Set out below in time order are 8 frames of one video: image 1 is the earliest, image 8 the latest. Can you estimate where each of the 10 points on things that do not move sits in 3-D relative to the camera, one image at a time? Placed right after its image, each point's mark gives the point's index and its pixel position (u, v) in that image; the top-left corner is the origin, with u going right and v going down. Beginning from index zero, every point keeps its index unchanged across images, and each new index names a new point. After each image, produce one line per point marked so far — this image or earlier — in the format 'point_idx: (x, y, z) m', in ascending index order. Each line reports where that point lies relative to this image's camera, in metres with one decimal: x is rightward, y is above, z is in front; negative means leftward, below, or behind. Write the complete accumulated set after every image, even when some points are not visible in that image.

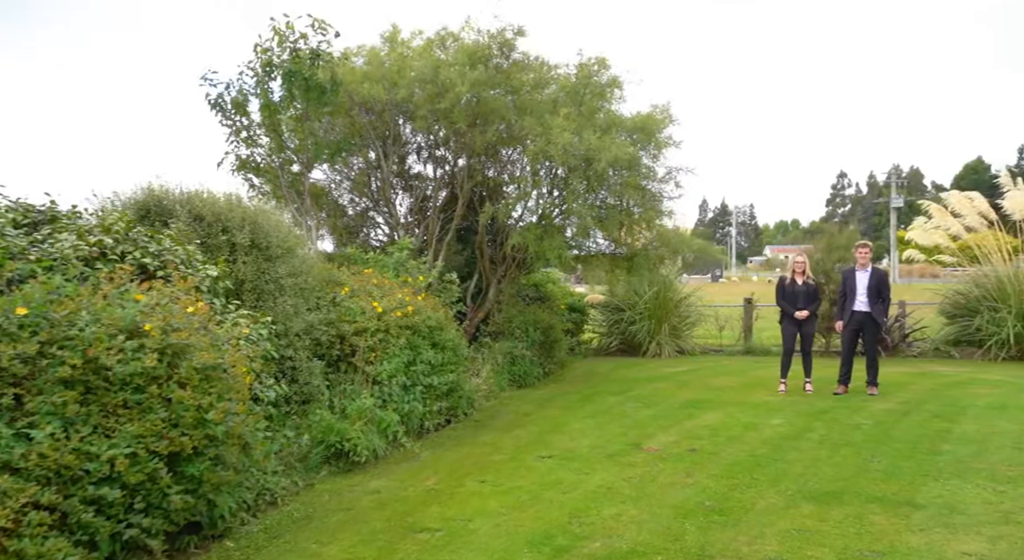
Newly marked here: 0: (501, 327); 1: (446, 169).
0: (-0.1, -0.6, +9.7) m
1: (-0.9, +1.4, +9.6) m
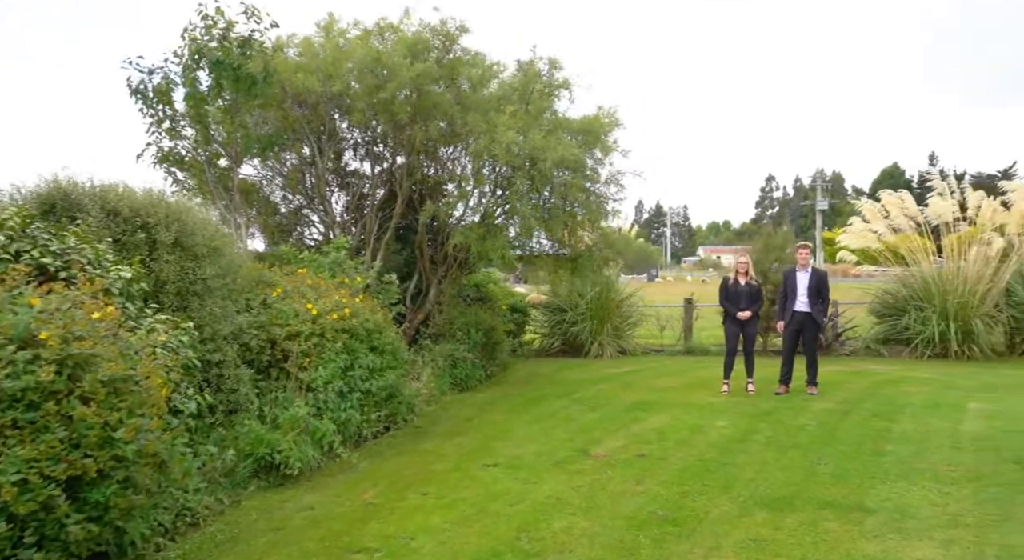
0: (-0.9, -0.6, +9.4) m
1: (-1.6, +1.4, +9.3) m
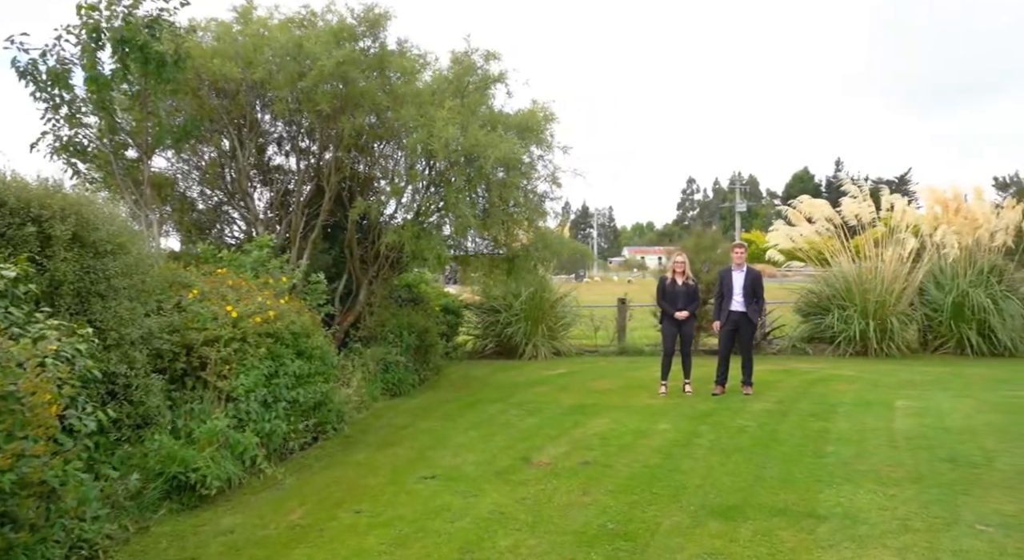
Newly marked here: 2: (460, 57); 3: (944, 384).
0: (-1.7, -0.6, +9.0) m
1: (-2.4, +1.4, +8.9) m
2: (-0.6, +2.7, +8.6) m
3: (+5.0, -1.2, +8.4) m
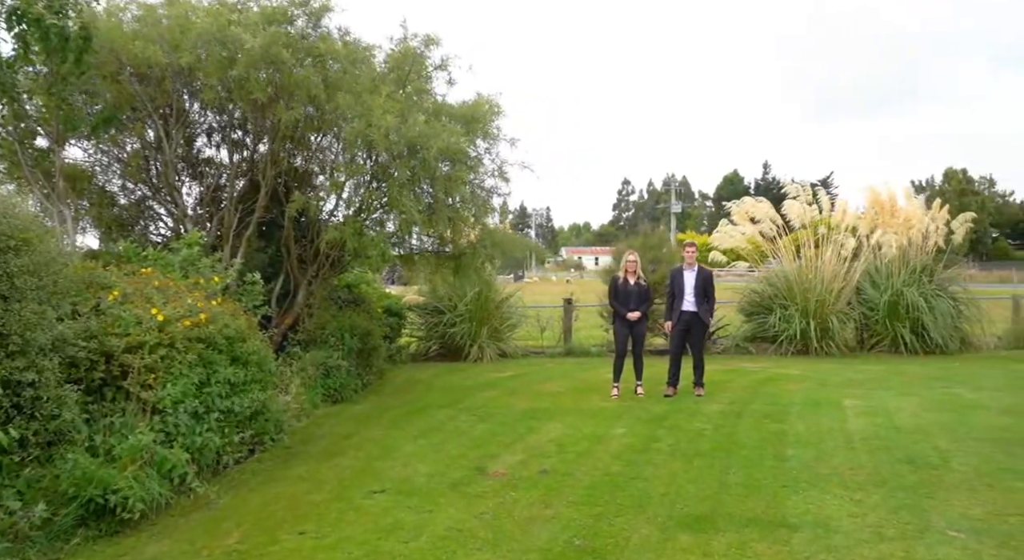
0: (-2.3, -0.6, +8.6) m
1: (-3.0, +1.4, +8.4) m
2: (-1.2, +2.7, +8.3) m
3: (+4.4, -1.2, +8.6) m
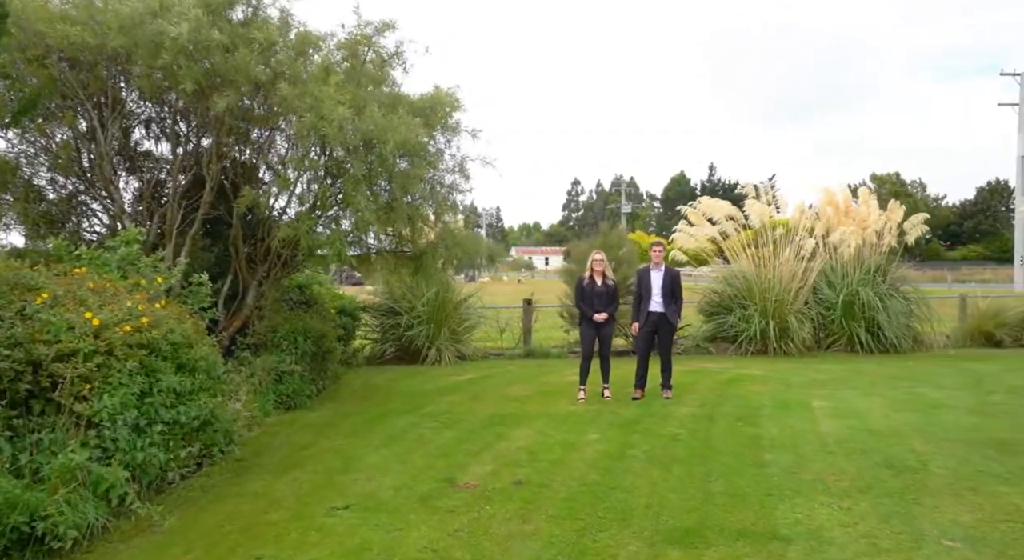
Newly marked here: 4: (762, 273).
0: (-2.7, -0.6, +8.2) m
1: (-3.4, +1.4, +7.9) m
2: (-1.7, +2.7, +7.9) m
3: (+3.9, -1.2, +8.6) m
4: (+4.1, +0.1, +11.9) m
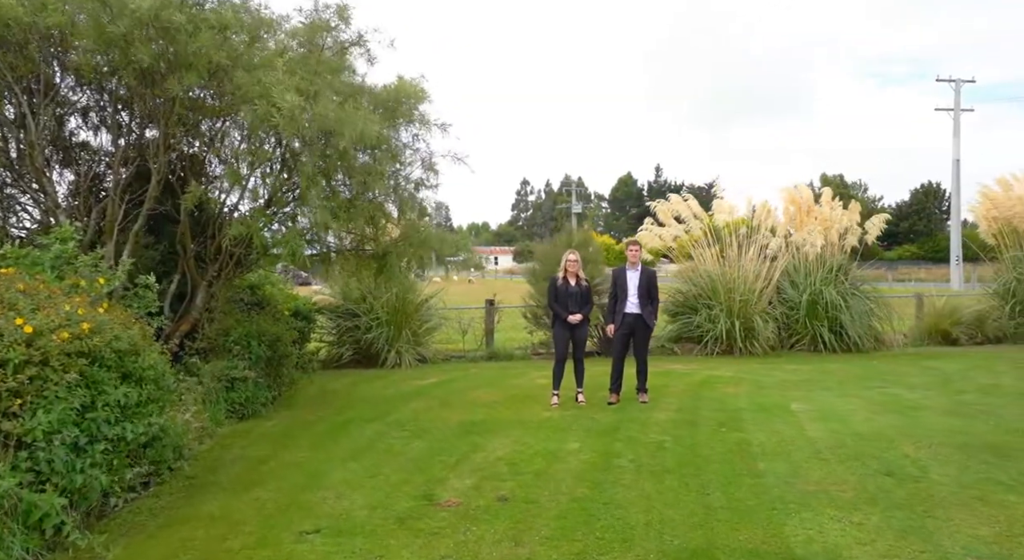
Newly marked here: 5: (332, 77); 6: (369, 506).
0: (-3.1, -0.6, +7.6) m
1: (-3.8, +1.4, +7.3) m
2: (-2.0, +2.7, +7.5) m
3: (+3.6, -1.2, +8.5) m
4: (+3.5, +0.1, +11.8) m
5: (-1.7, +1.9, +7.1) m
6: (-0.8, -1.3, +4.3) m
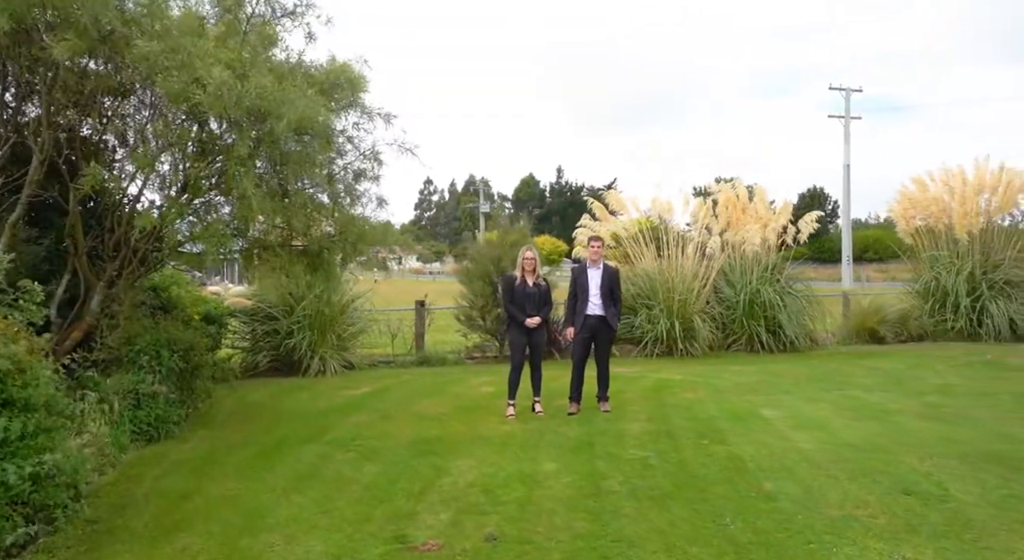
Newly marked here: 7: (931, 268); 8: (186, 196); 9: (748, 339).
0: (-3.5, -0.6, +6.5) m
1: (-4.2, +1.4, +6.1) m
2: (-2.4, +2.7, +6.5) m
3: (+3.0, -1.2, +8.3) m
4: (+2.4, +0.1, +11.5) m
5: (-2.1, +1.9, +6.2) m
6: (-0.9, -1.3, +3.5) m
7: (+7.3, +0.2, +12.8) m
8: (-2.7, +0.7, +6.0) m
9: (+3.7, -0.9, +11.6) m
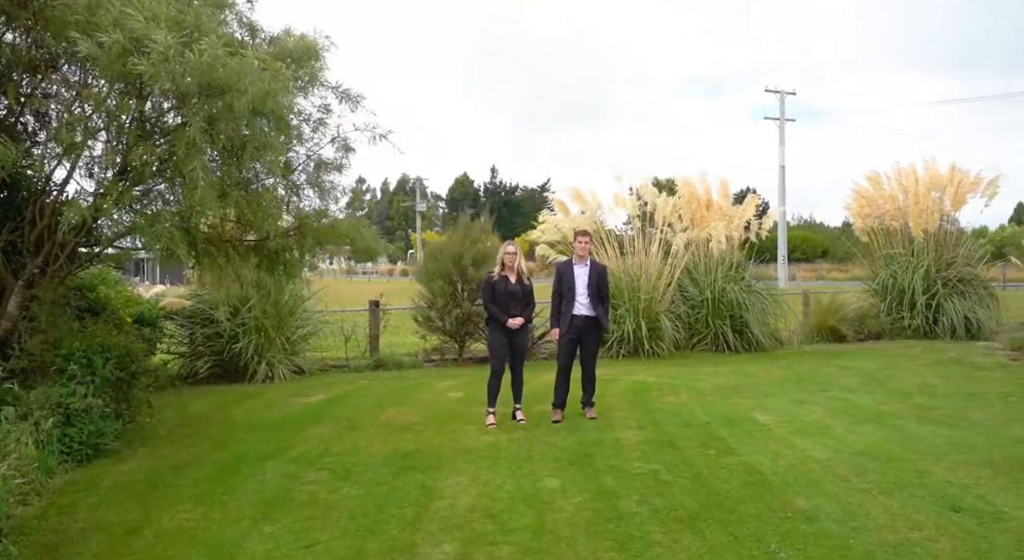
0: (-3.7, -0.6, +5.7) m
1: (-4.3, +1.4, +5.3) m
2: (-2.5, +2.7, +5.8) m
3: (+2.6, -1.1, +8.0) m
4: (+1.8, +0.2, +11.2) m
5: (-2.2, +1.9, +5.4) m
6: (-0.8, -1.3, +2.9) m
7: (+6.5, +0.2, +12.9) m
8: (-2.8, +0.7, +5.3) m
9: (+3.1, -0.9, +11.4) m
